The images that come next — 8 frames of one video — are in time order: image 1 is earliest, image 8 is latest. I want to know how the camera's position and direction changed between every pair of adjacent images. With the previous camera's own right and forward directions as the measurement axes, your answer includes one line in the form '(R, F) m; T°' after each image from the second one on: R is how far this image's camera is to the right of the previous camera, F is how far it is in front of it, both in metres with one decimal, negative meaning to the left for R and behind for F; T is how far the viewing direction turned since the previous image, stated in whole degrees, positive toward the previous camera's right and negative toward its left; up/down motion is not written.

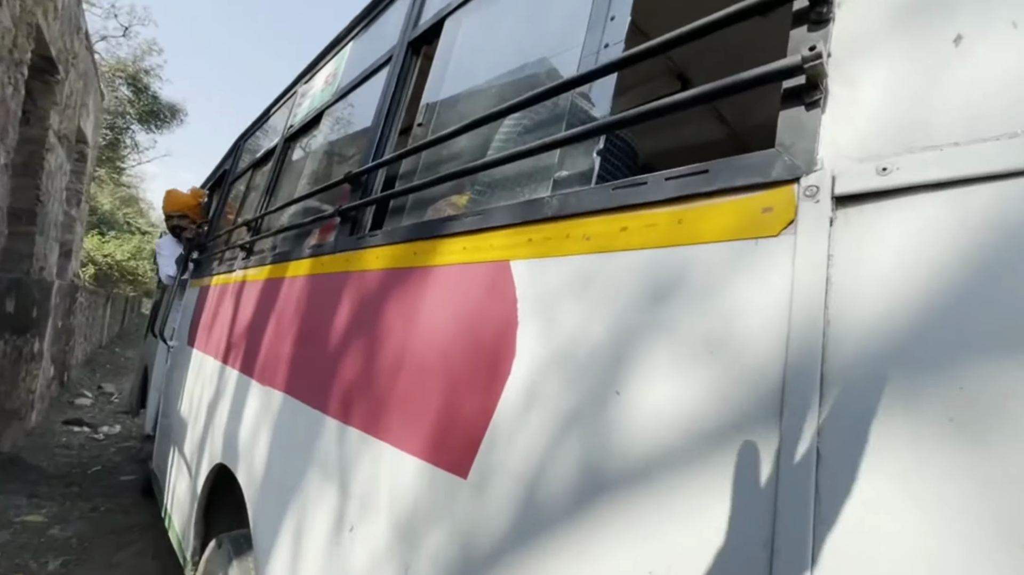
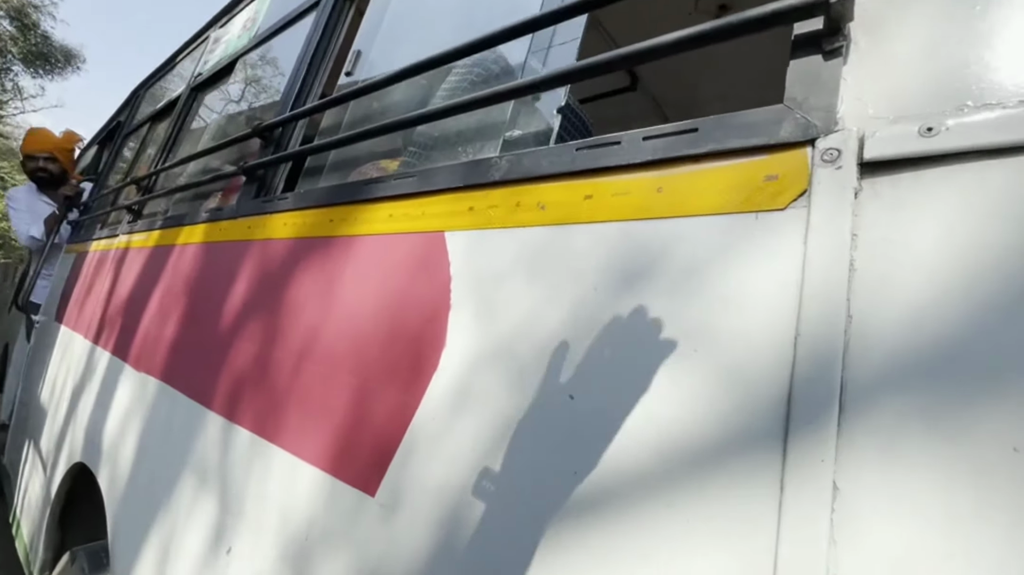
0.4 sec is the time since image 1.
(0.0, +0.1) m; +8°
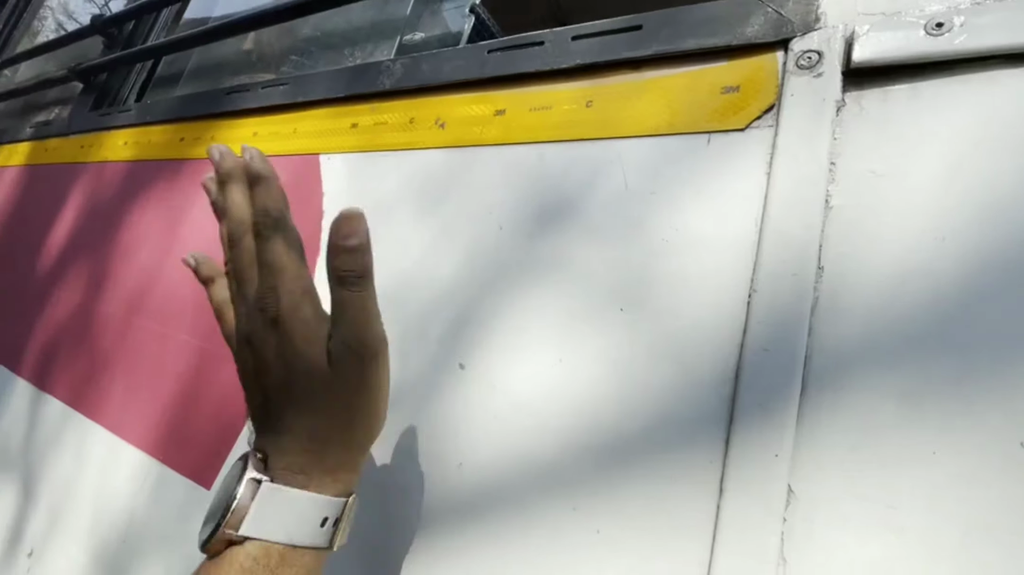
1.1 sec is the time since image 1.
(0.0, +0.1) m; +9°
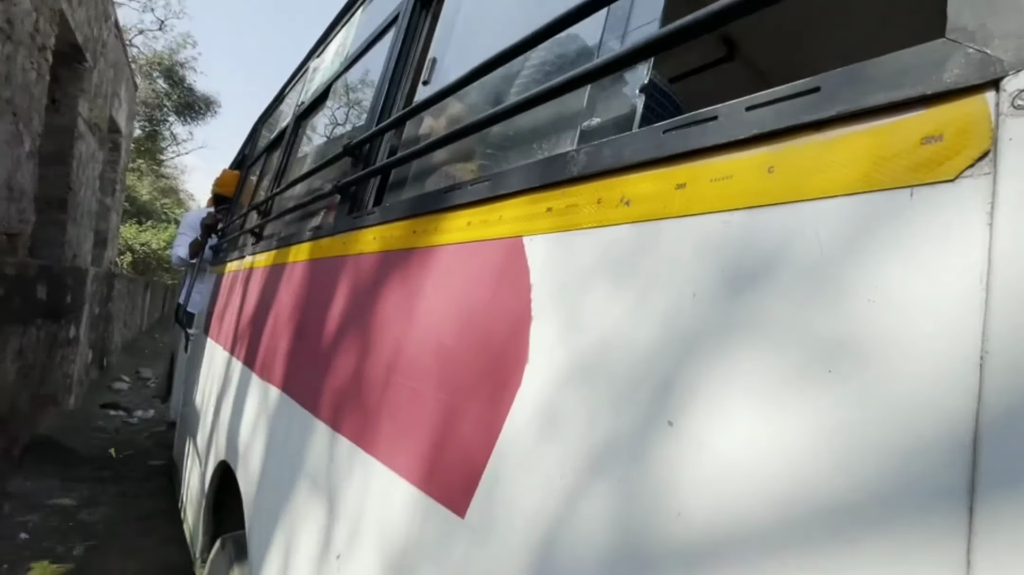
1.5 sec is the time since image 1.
(0.0, -0.1) m; -20°
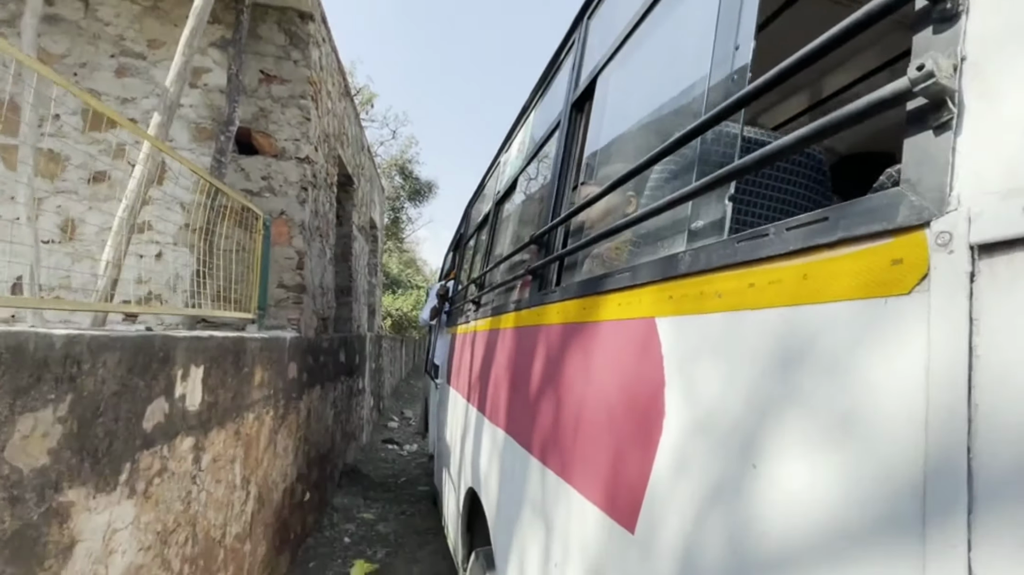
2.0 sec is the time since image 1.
(+0.1, -0.3) m; -24°
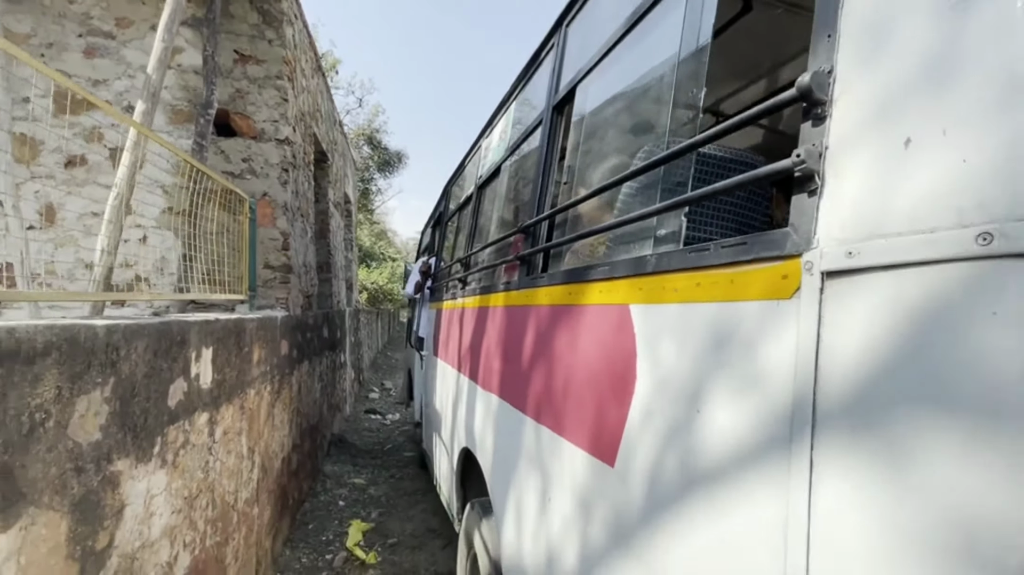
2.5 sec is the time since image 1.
(-0.1, -0.2) m; +3°
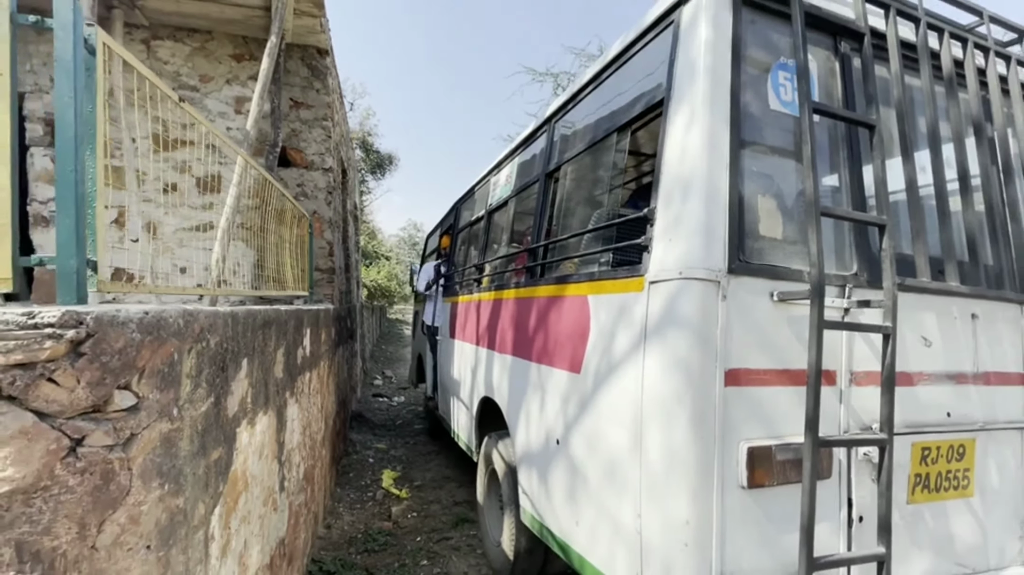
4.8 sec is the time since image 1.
(-0.2, -1.2) m; +2°
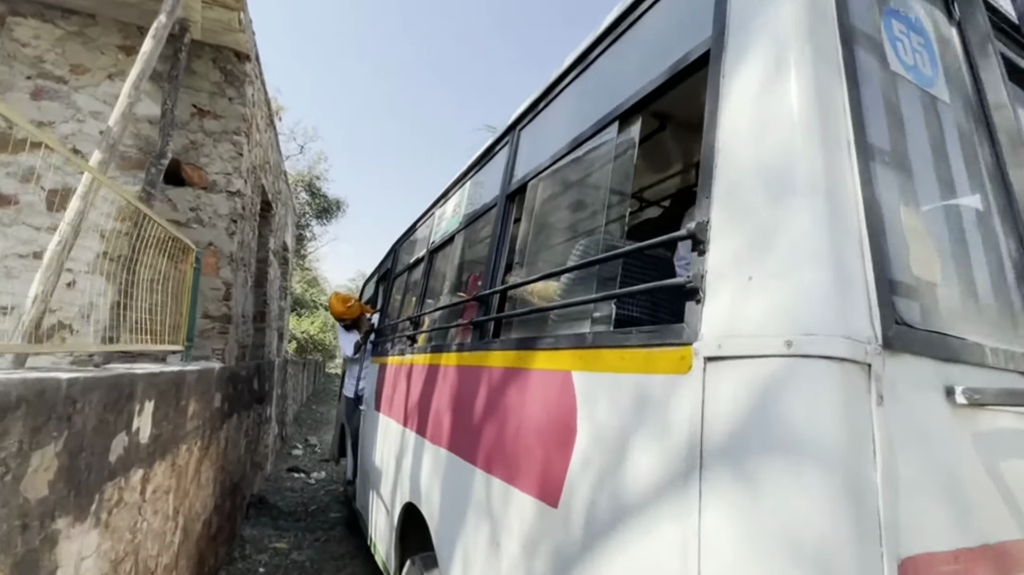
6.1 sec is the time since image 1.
(0.0, +1.0) m; +6°
